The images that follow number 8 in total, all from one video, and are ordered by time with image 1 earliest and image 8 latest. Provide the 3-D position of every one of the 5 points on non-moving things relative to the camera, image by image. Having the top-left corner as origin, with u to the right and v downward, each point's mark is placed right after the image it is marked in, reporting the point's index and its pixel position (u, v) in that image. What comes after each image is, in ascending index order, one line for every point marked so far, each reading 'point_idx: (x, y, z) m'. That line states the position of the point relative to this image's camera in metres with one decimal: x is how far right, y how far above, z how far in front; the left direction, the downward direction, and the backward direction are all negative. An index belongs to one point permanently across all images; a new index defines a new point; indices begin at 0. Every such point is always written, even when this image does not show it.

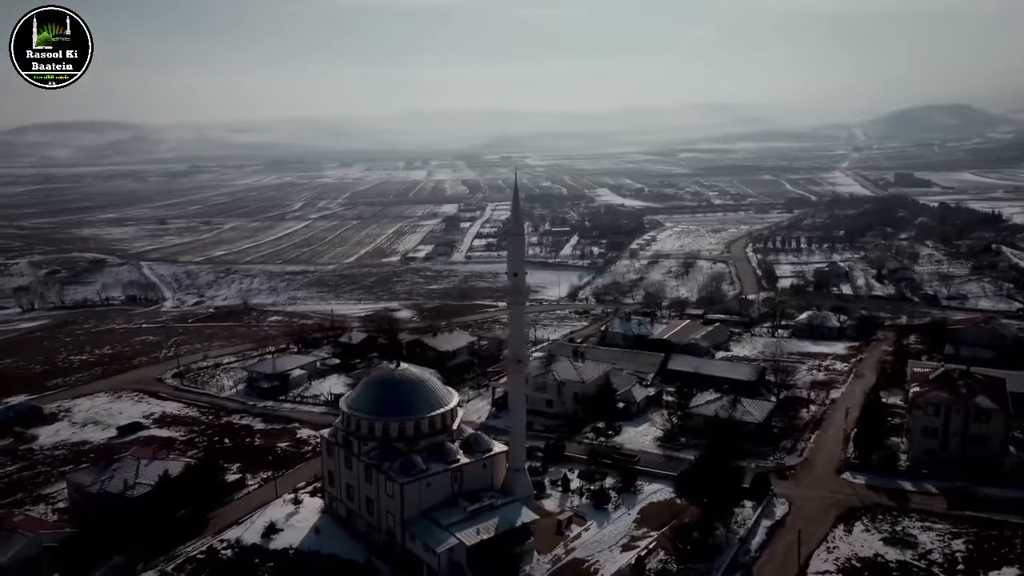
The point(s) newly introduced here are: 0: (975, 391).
0: (+8.8, -2.0, +15.5) m
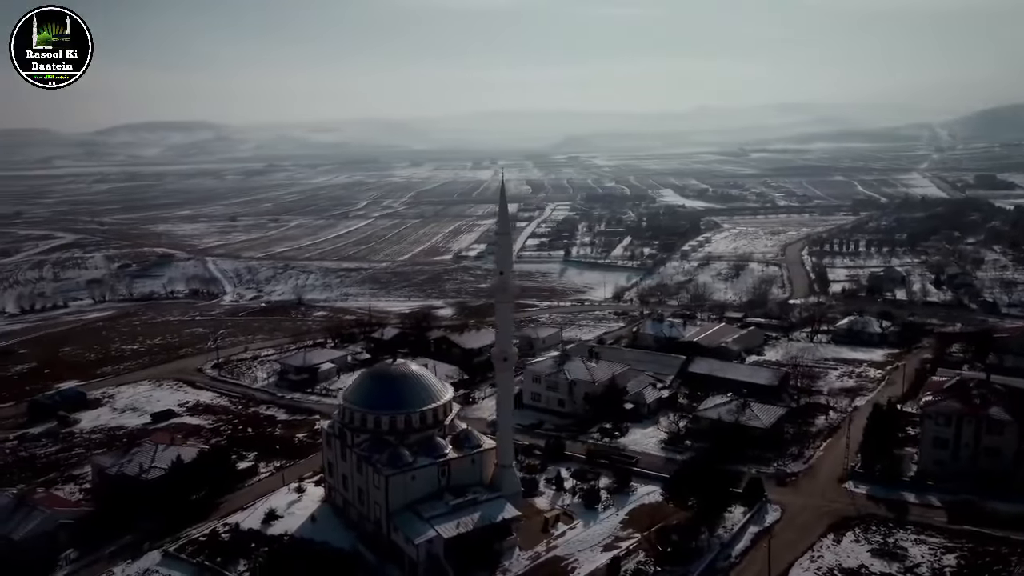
0: (+8.8, -2.1, +14.9) m
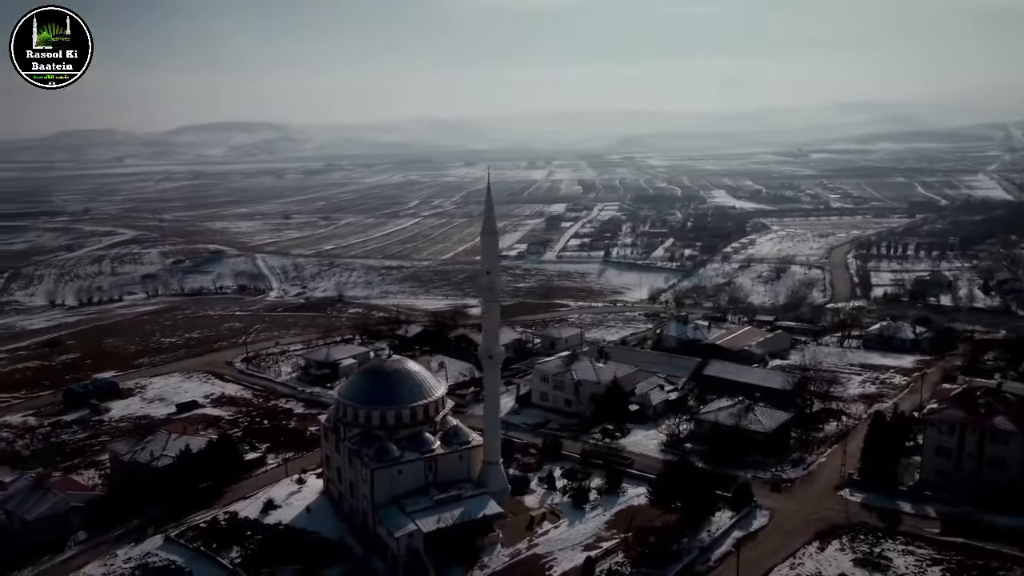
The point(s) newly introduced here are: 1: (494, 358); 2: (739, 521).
0: (+8.6, -2.2, +14.4) m
1: (-0.3, -1.2, +13.8) m
2: (+3.8, -3.9, +13.5) m
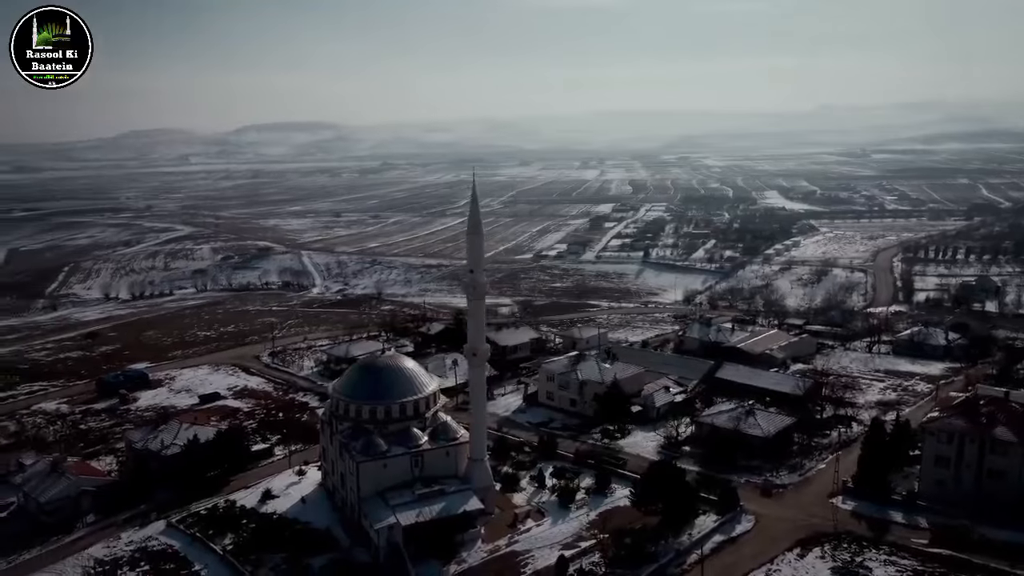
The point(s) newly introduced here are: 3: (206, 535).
0: (+8.3, -2.3, +13.9) m
1: (-0.6, -1.2, +13.9) m
2: (+3.5, -3.9, +13.3) m
3: (-5.6, -4.5, +14.7) m
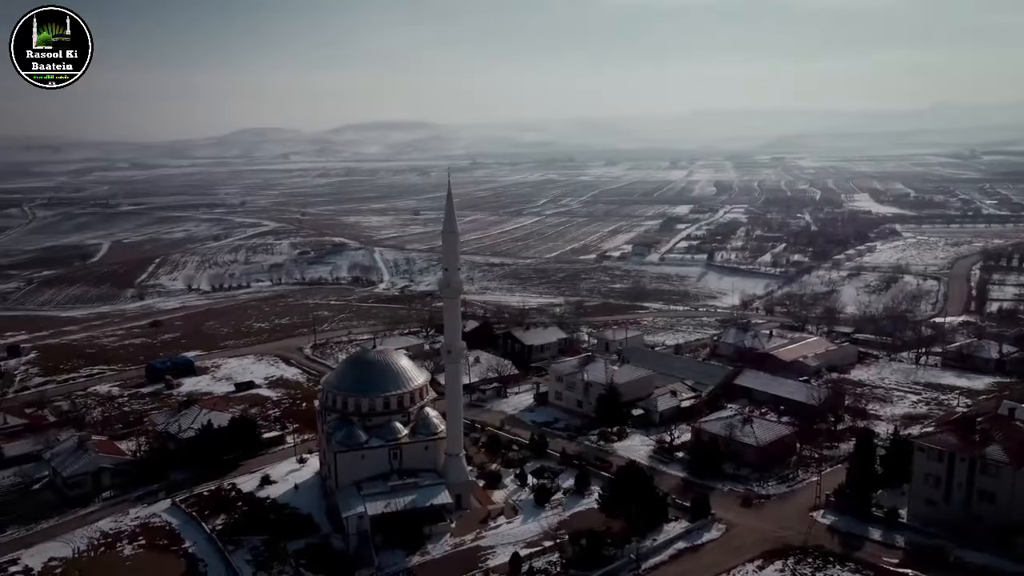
0: (+7.8, -2.5, +13.2) m
1: (-1.0, -1.2, +14.2) m
2: (+2.9, -4.0, +13.2) m
3: (-6.0, -4.3, +15.6) m
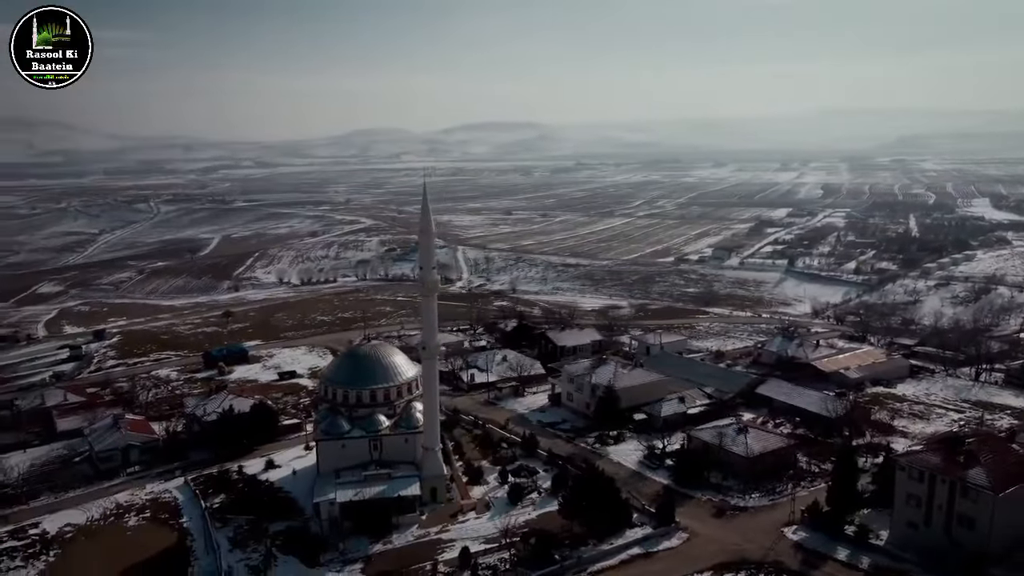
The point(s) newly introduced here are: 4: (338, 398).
0: (+7.1, -2.7, +12.4) m
1: (-1.5, -1.1, +14.6) m
2: (+2.2, -4.1, +13.0) m
3: (-6.3, -4.2, +16.6) m
4: (-3.4, -2.2, +15.9) m
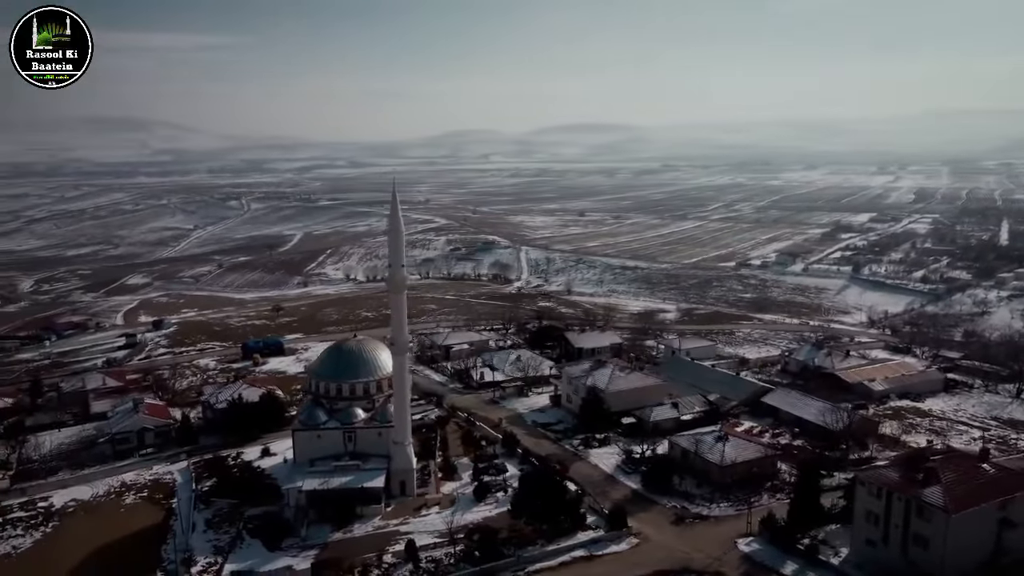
0: (+6.2, -2.8, +11.9) m
1: (-2.1, -1.1, +14.9) m
2: (+1.3, -4.1, +13.0) m
3: (-6.7, -4.0, +17.4) m
4: (-3.9, -2.1, +16.5) m
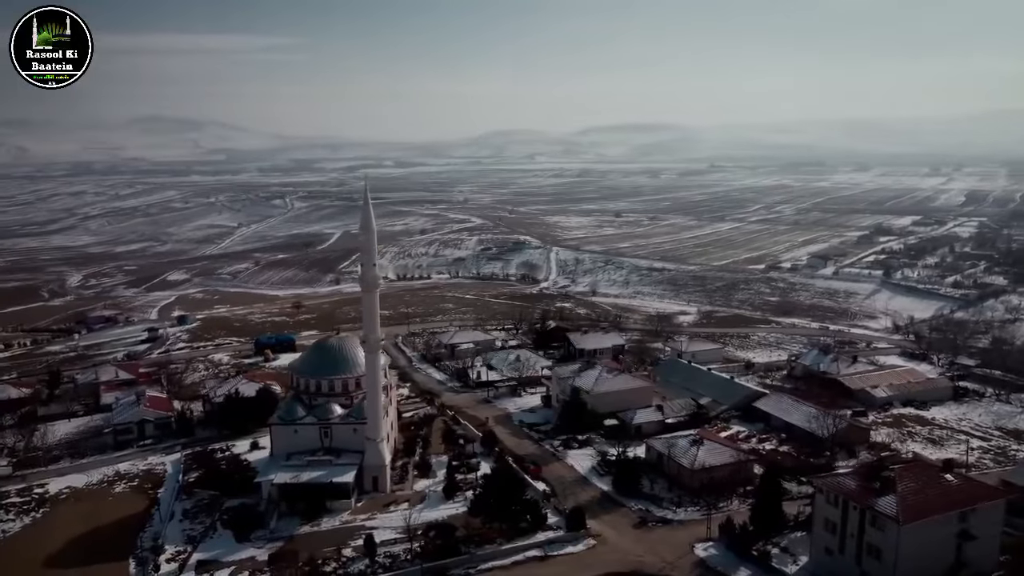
0: (+5.4, -2.9, +11.6) m
1: (-2.6, -1.1, +15.1) m
2: (+0.6, -4.1, +13.0) m
3: (-7.1, -4.0, +17.9) m
4: (-4.3, -2.0, +16.8) m
